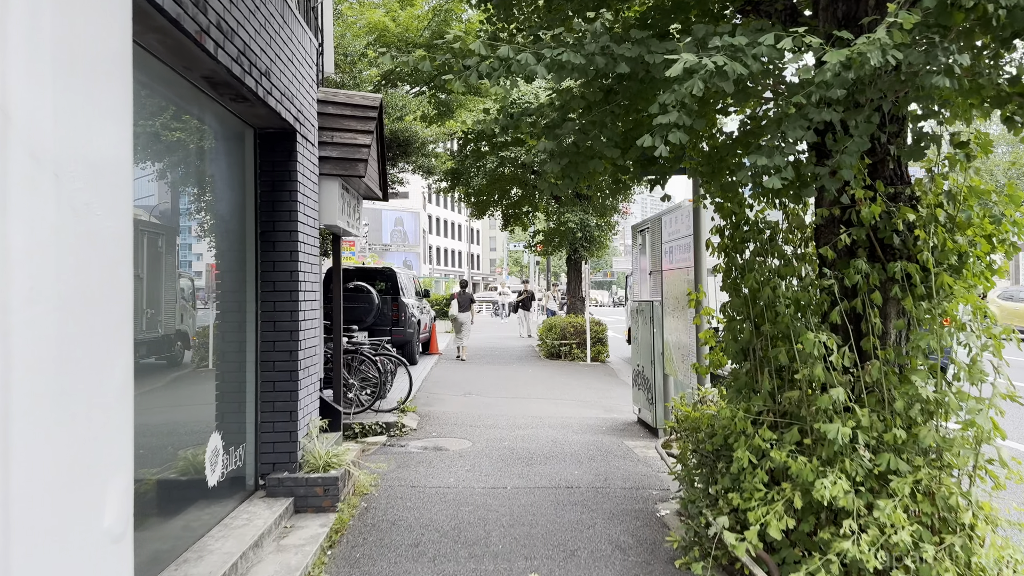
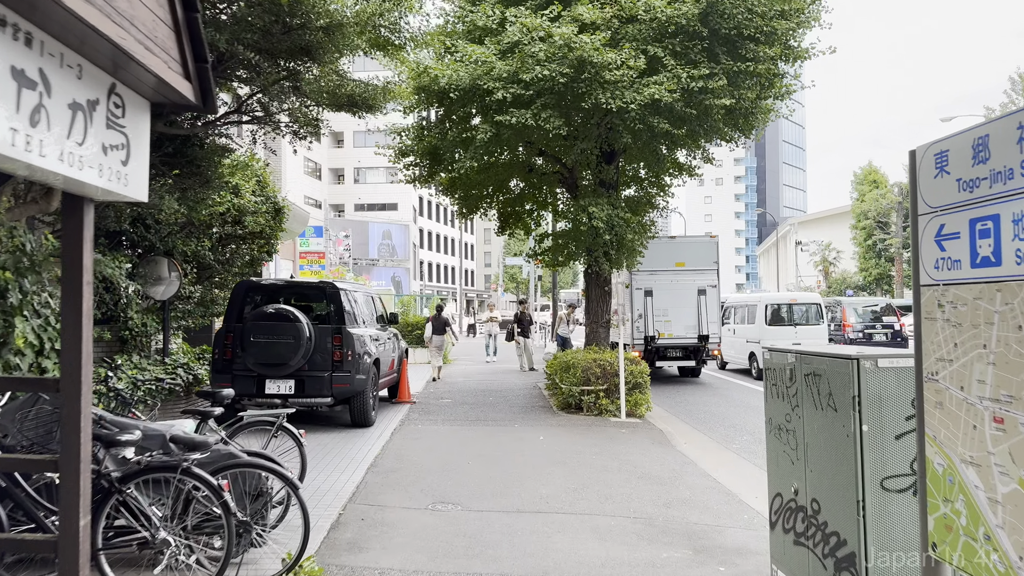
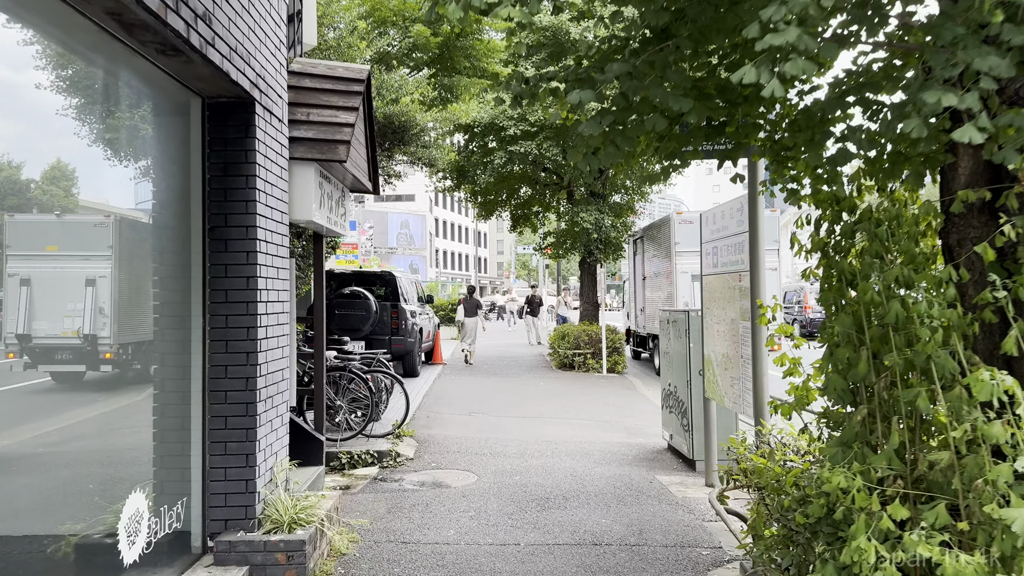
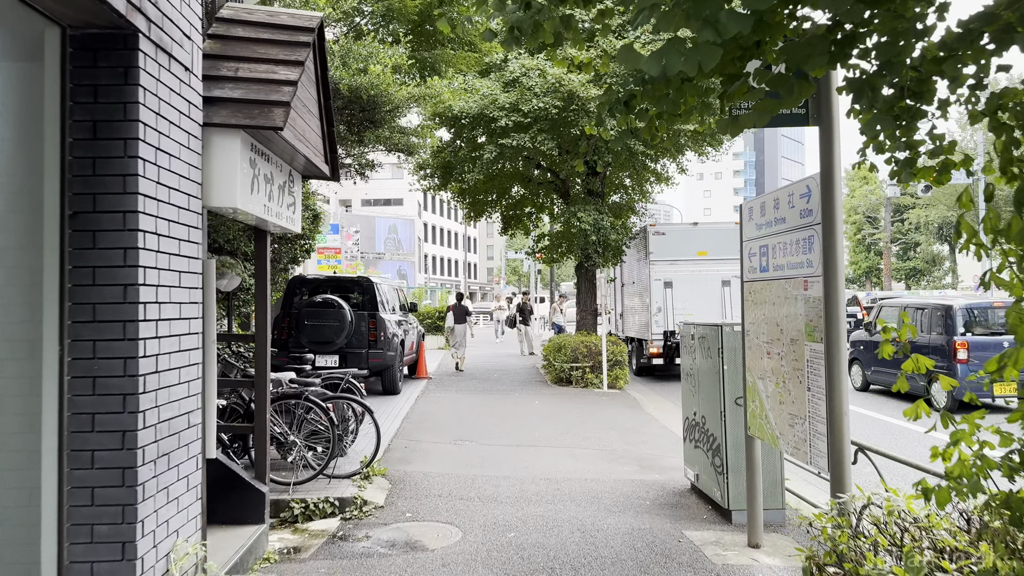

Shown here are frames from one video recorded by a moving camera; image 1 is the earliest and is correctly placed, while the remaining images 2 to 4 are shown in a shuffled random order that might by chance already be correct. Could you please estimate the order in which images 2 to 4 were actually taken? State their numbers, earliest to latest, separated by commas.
3, 4, 2
